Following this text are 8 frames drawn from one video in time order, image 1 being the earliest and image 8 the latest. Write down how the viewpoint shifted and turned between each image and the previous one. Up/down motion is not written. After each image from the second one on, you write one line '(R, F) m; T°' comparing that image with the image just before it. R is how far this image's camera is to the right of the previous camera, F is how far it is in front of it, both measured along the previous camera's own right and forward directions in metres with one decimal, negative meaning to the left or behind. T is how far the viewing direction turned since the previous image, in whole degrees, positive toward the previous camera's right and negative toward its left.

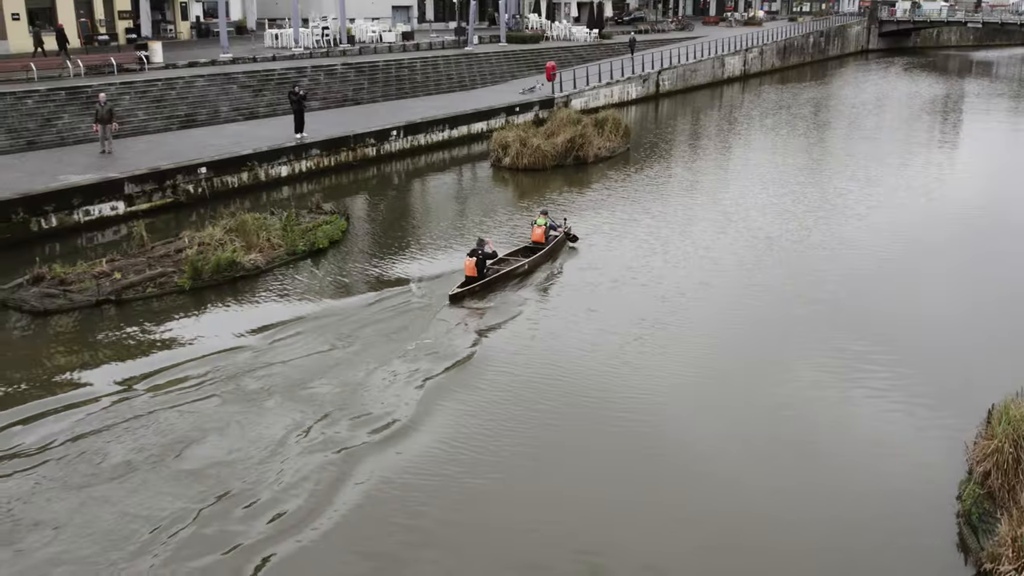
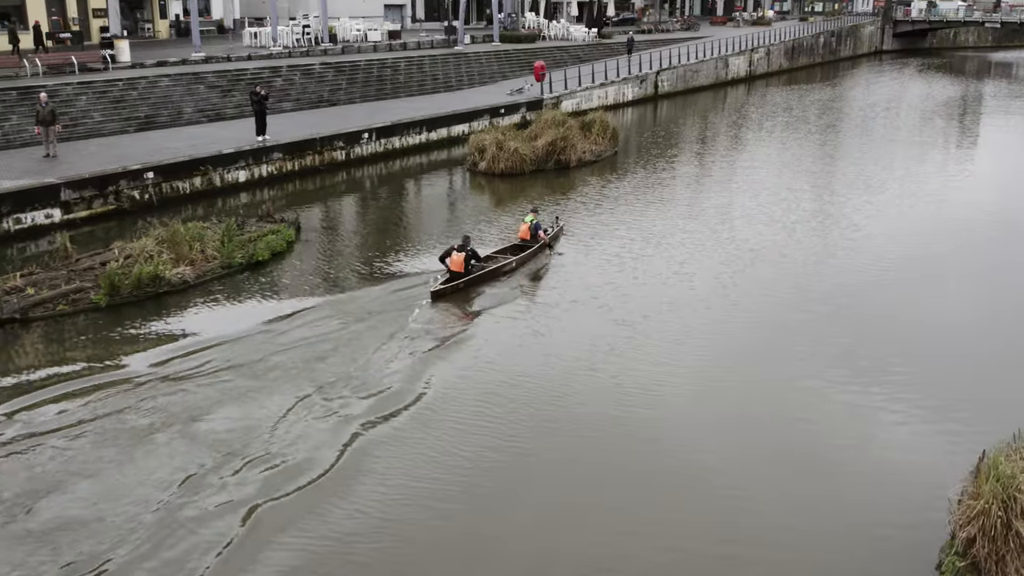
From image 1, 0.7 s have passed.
(+1.2, +1.9) m; -1°
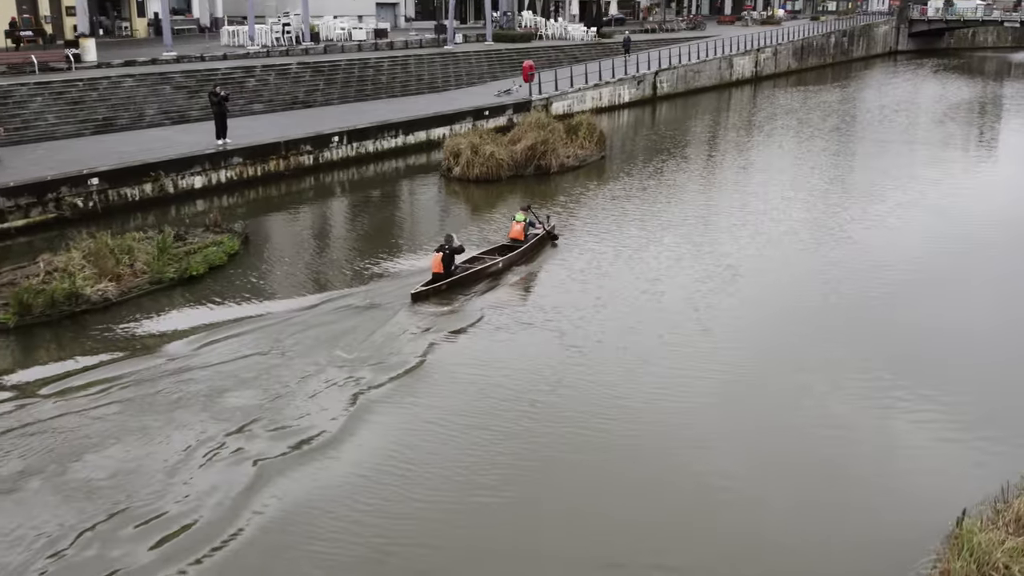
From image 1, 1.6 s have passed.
(+1.2, +1.7) m; -1°
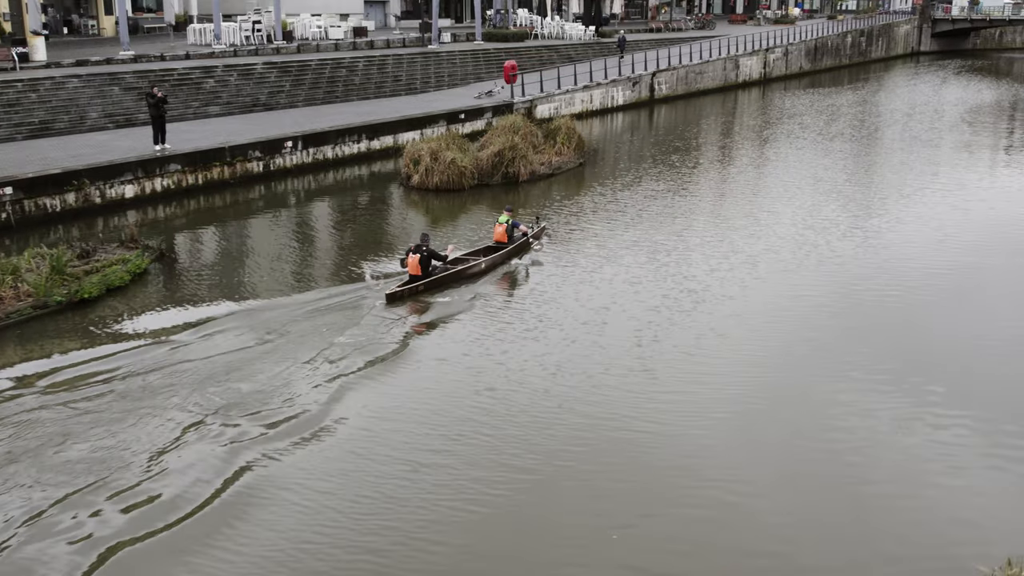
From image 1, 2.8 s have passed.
(+1.6, +2.3) m; -2°
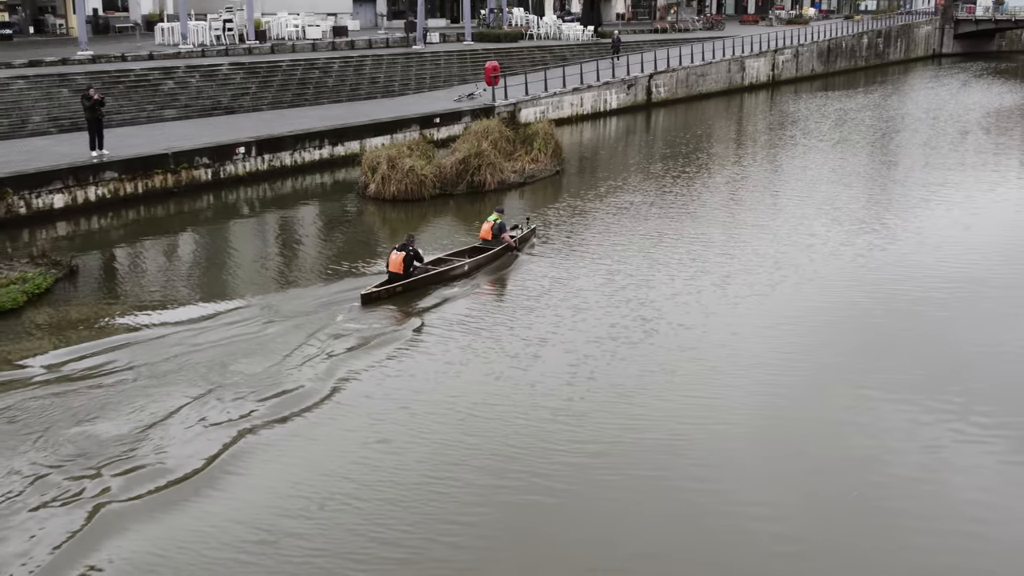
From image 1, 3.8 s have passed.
(+1.5, +2.0) m; -1°
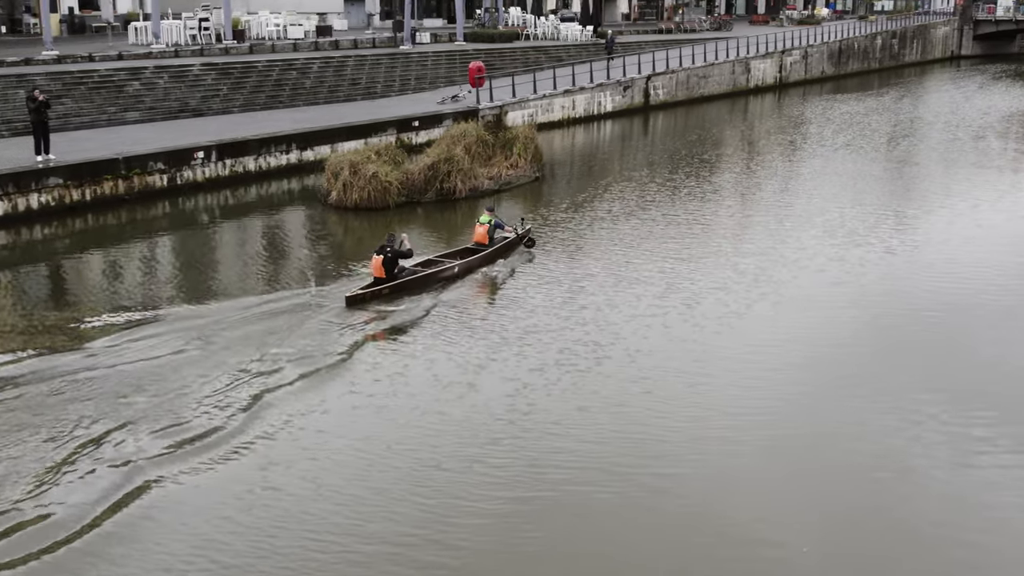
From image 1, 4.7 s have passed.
(+1.1, +1.5) m; -1°
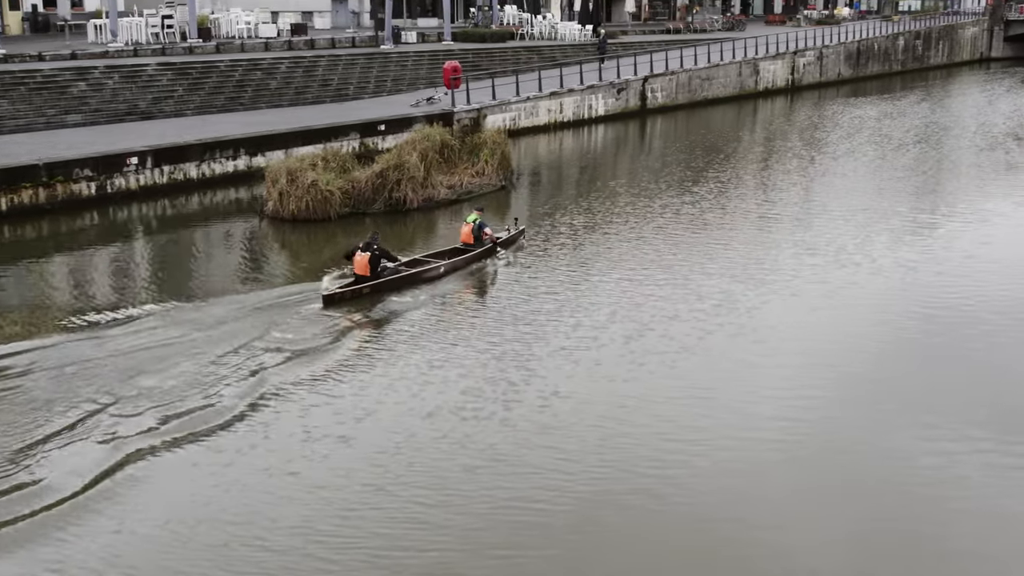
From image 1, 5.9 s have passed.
(+1.6, +2.1) m; -2°
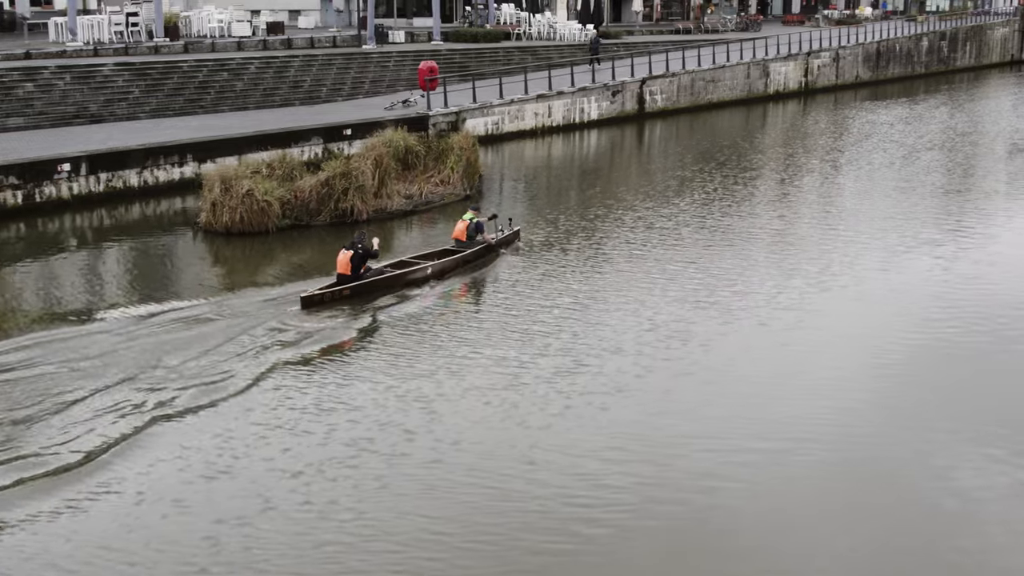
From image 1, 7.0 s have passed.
(+1.4, +1.9) m; -2°
